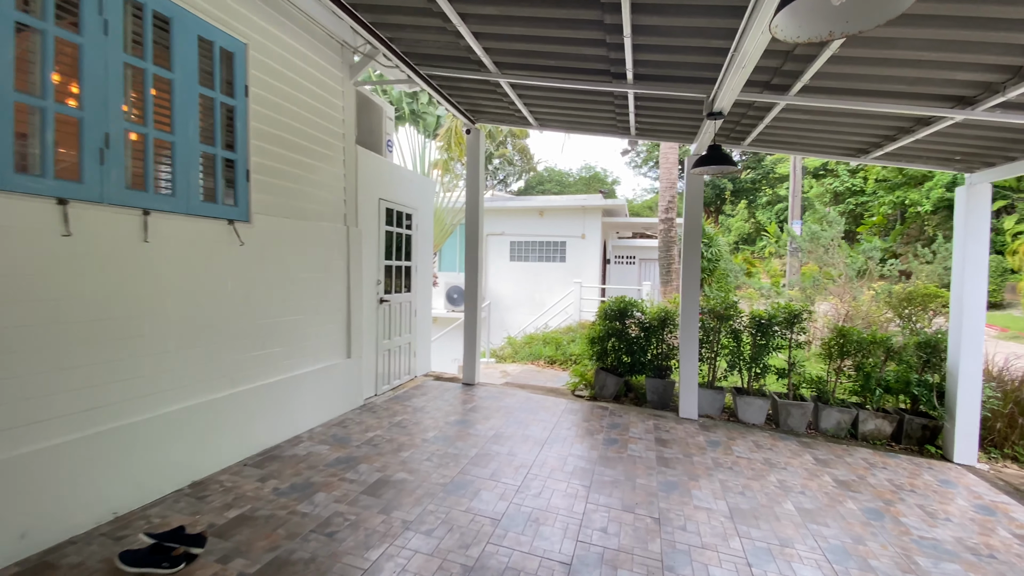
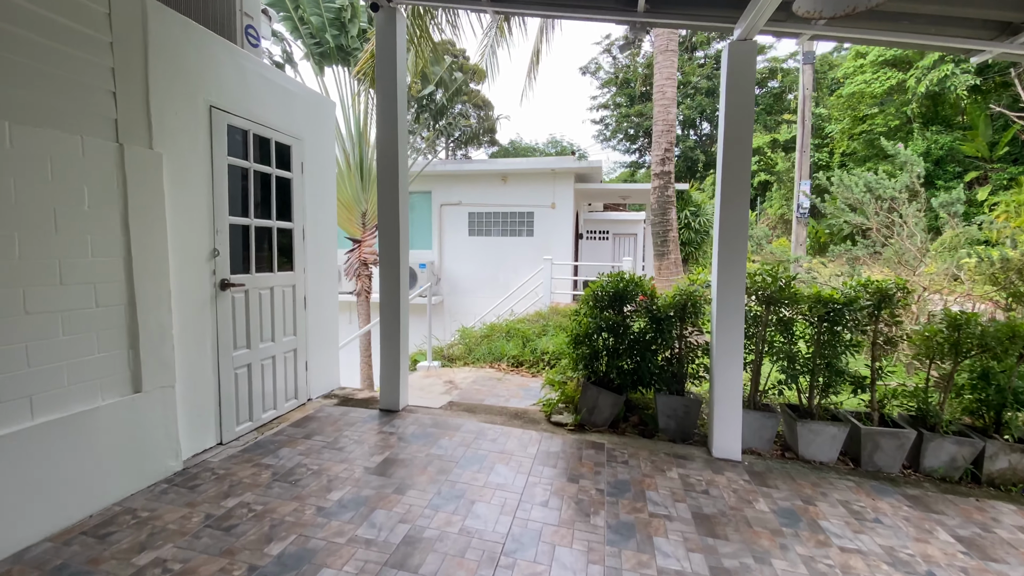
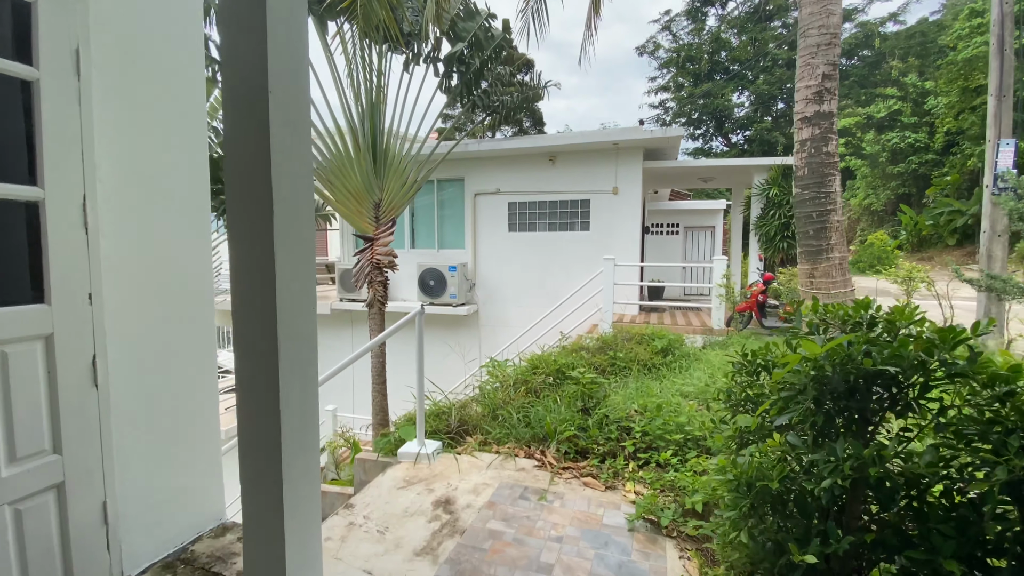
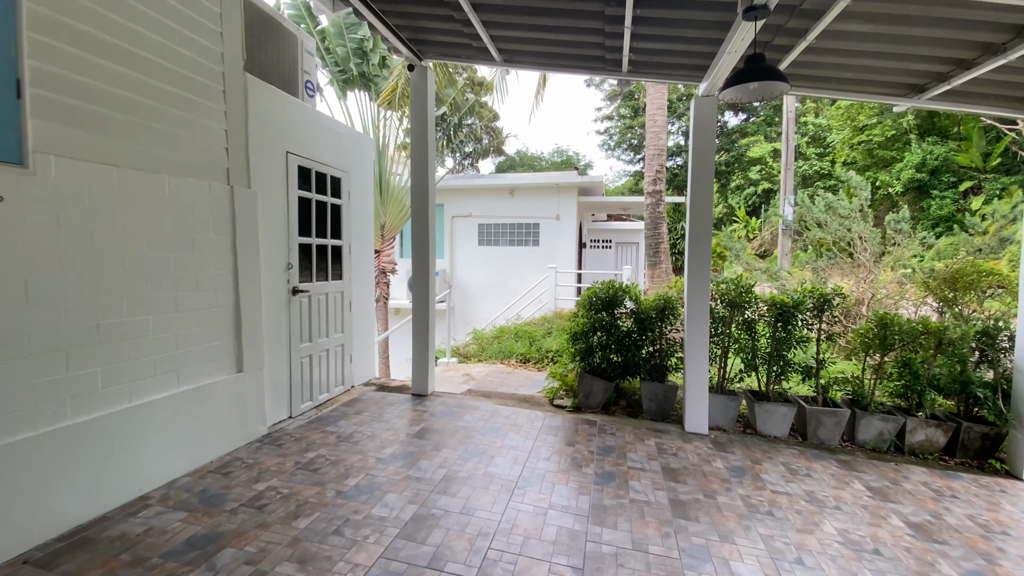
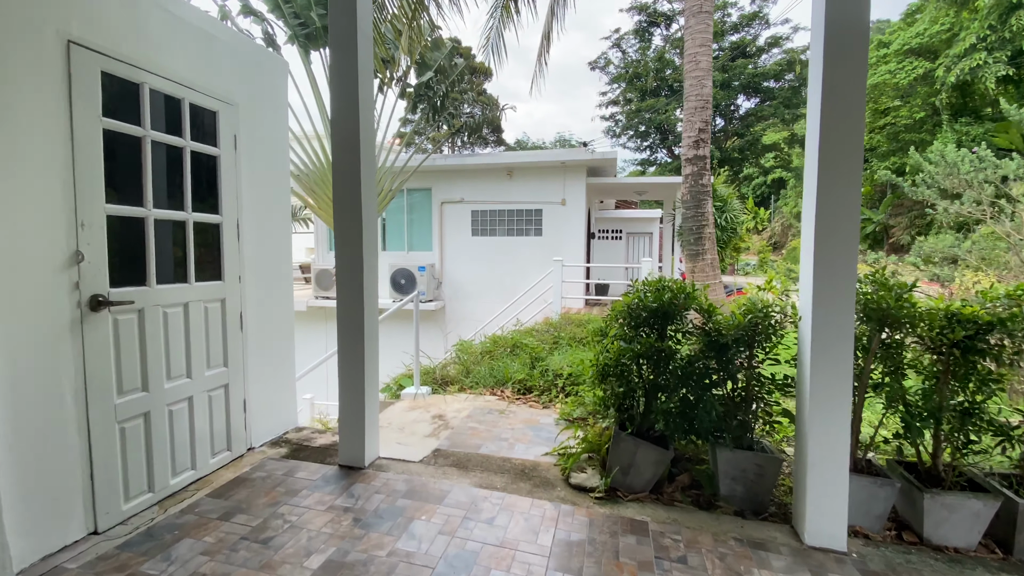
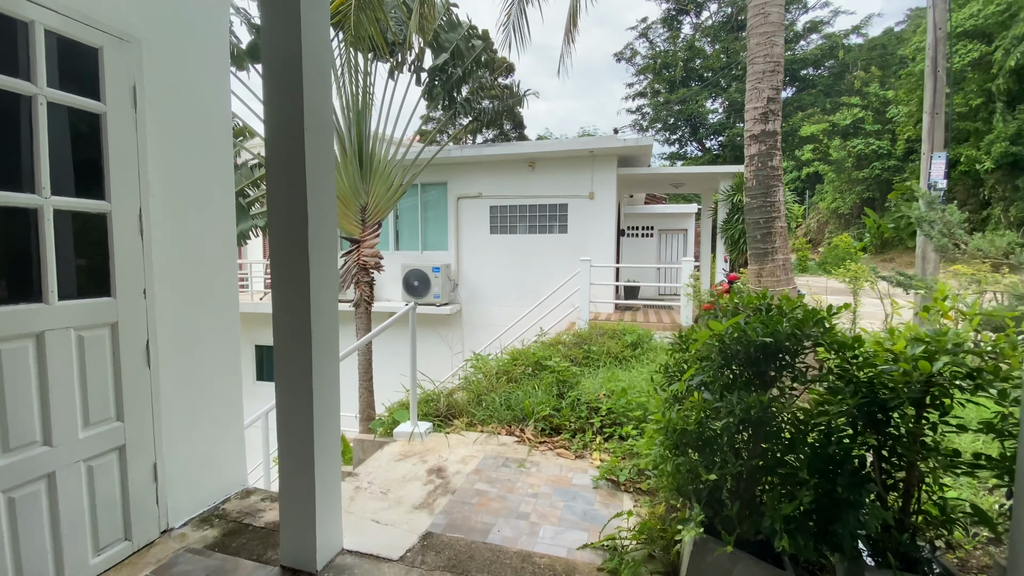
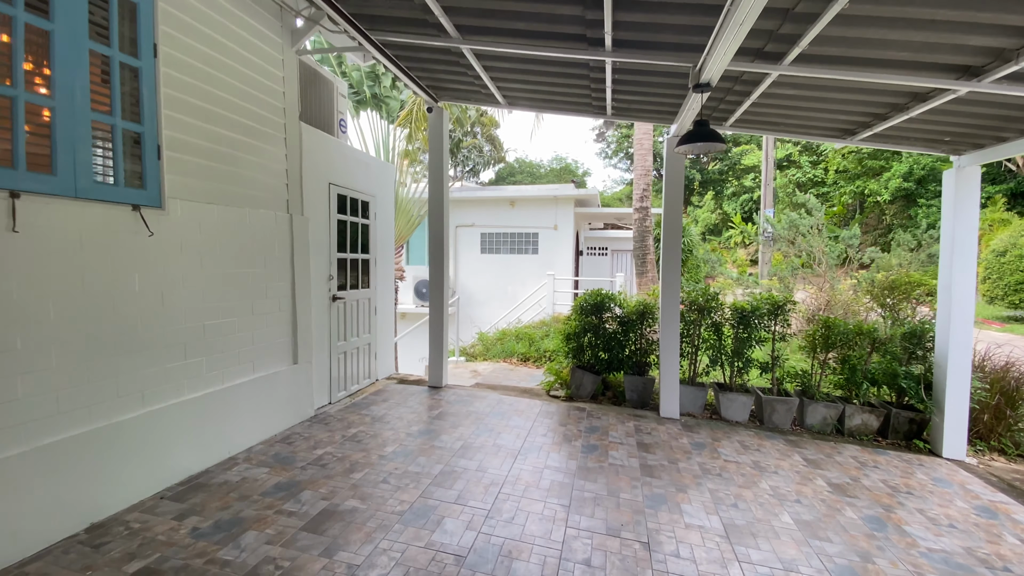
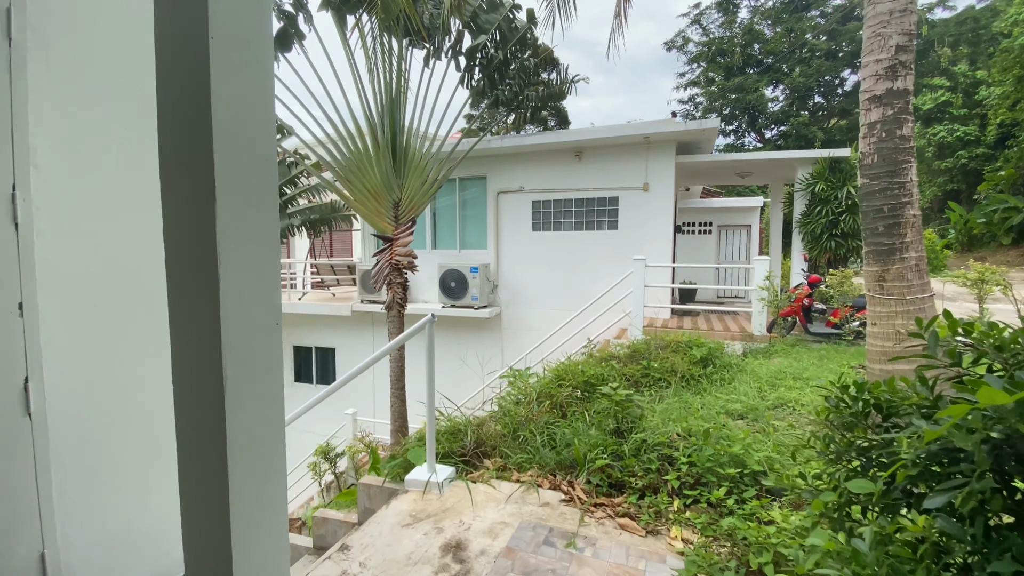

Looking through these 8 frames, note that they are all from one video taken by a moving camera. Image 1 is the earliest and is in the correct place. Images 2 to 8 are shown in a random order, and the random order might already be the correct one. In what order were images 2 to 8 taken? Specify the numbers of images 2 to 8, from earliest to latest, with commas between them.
7, 4, 2, 5, 6, 3, 8
